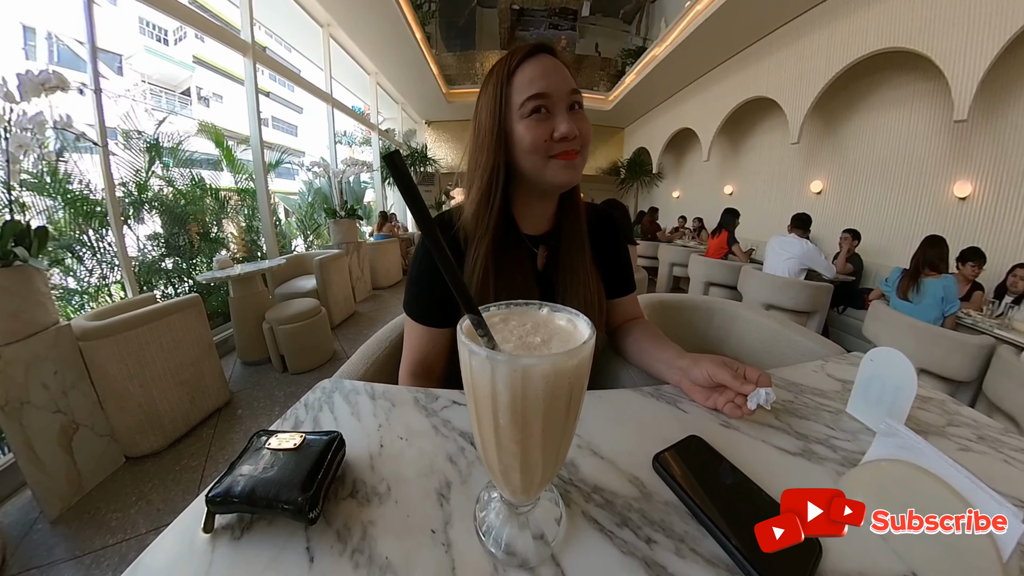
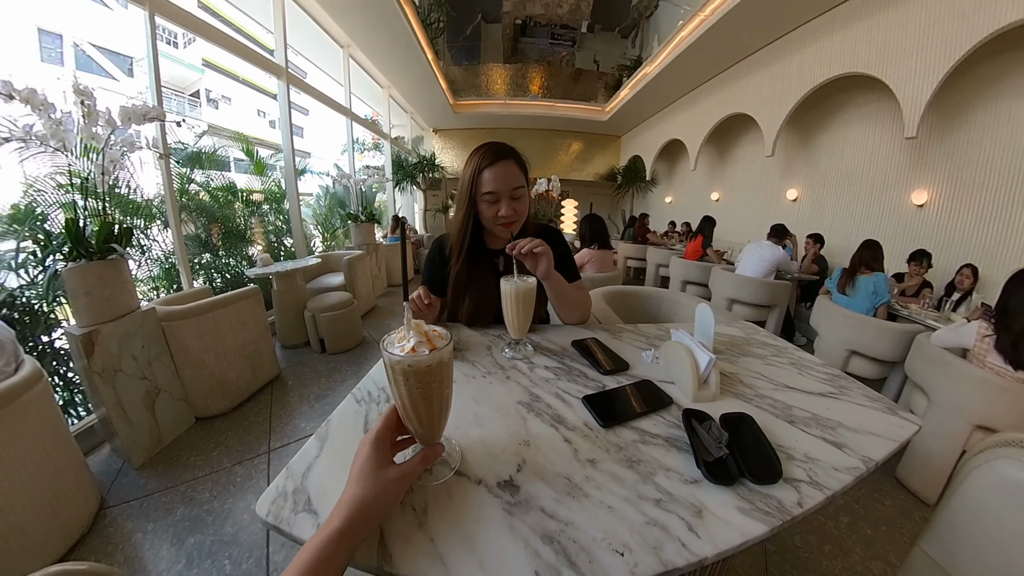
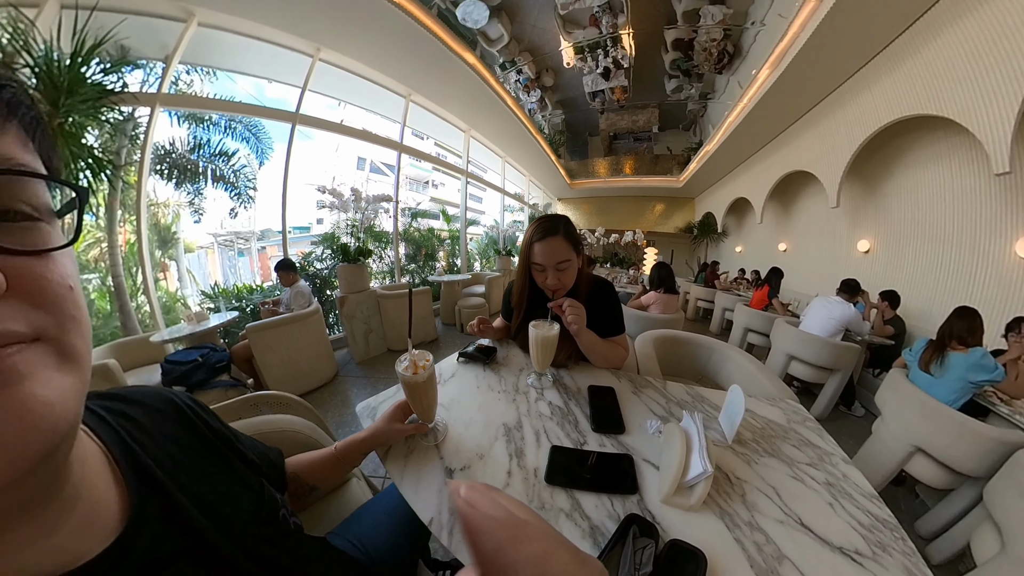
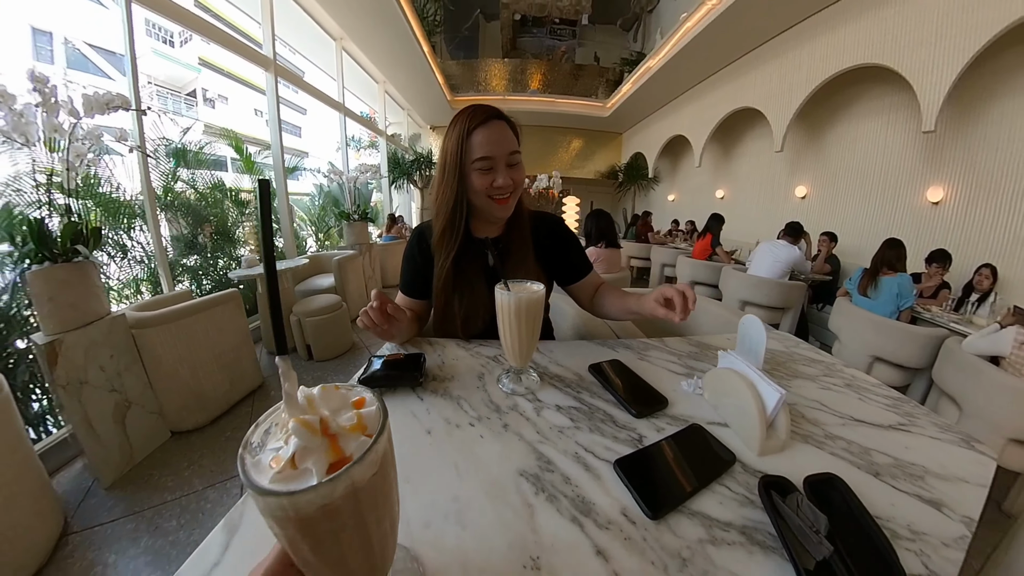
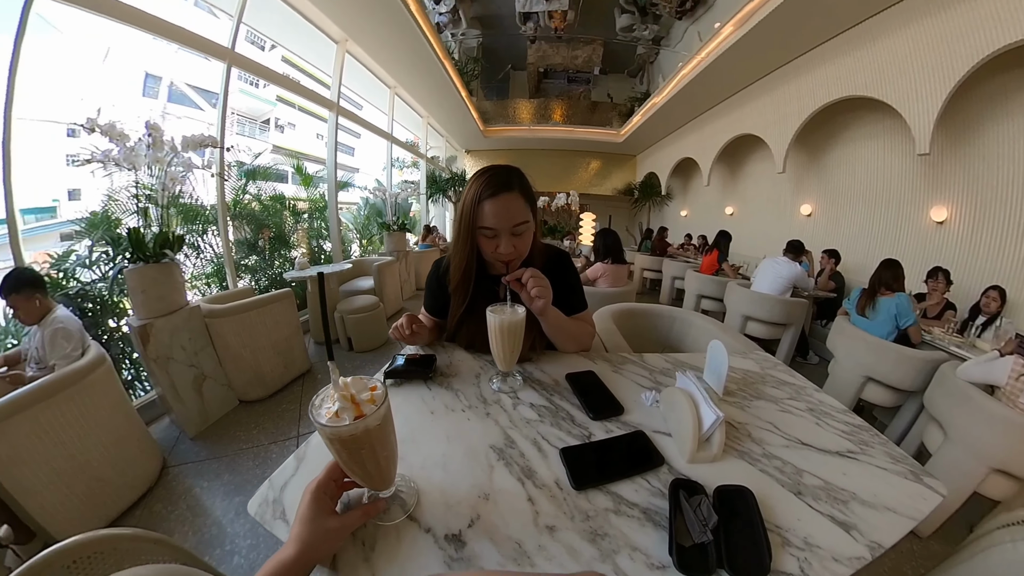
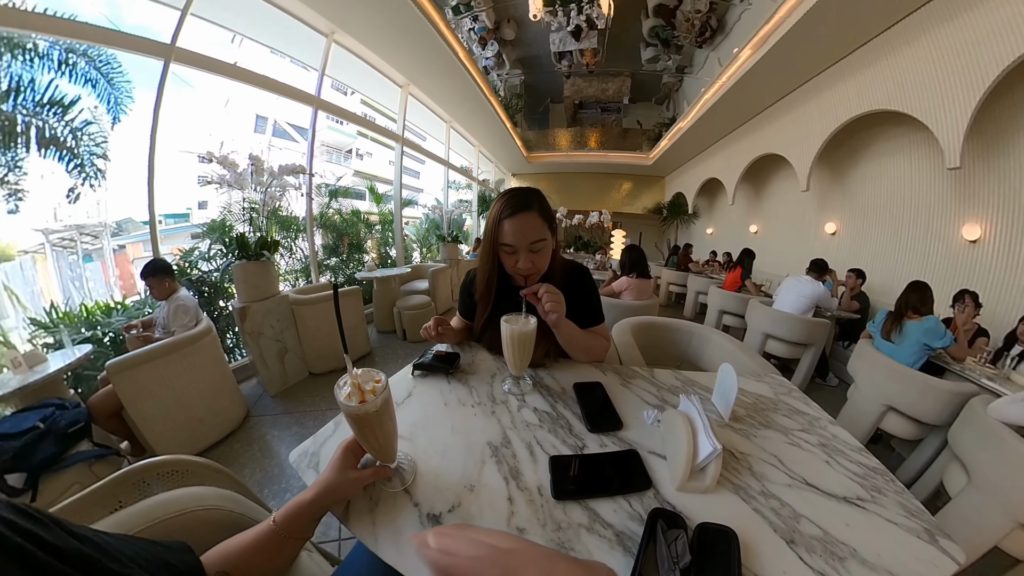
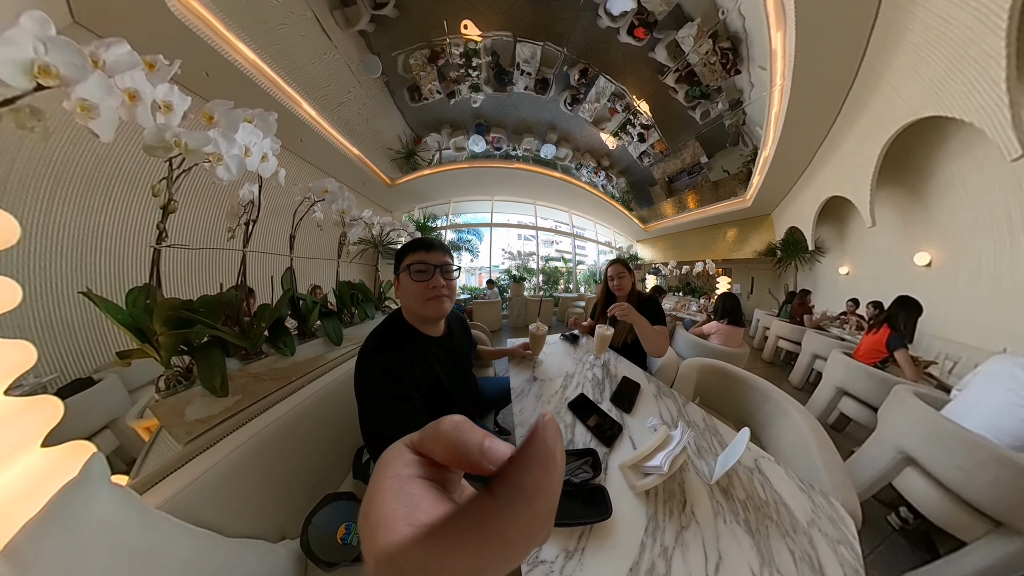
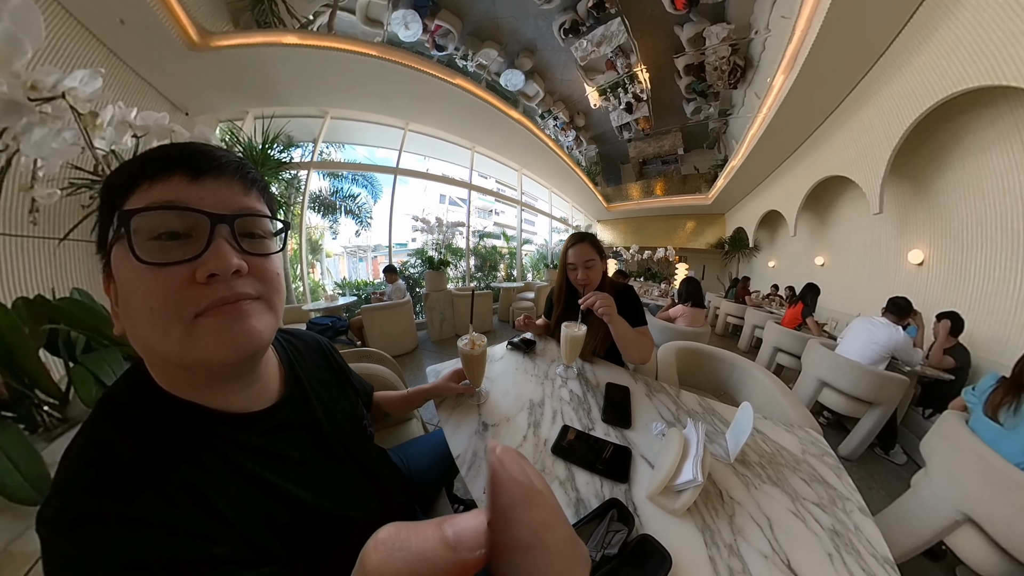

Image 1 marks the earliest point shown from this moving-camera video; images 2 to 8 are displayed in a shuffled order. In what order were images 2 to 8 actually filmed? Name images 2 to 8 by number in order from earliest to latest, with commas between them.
4, 2, 5, 6, 3, 8, 7
